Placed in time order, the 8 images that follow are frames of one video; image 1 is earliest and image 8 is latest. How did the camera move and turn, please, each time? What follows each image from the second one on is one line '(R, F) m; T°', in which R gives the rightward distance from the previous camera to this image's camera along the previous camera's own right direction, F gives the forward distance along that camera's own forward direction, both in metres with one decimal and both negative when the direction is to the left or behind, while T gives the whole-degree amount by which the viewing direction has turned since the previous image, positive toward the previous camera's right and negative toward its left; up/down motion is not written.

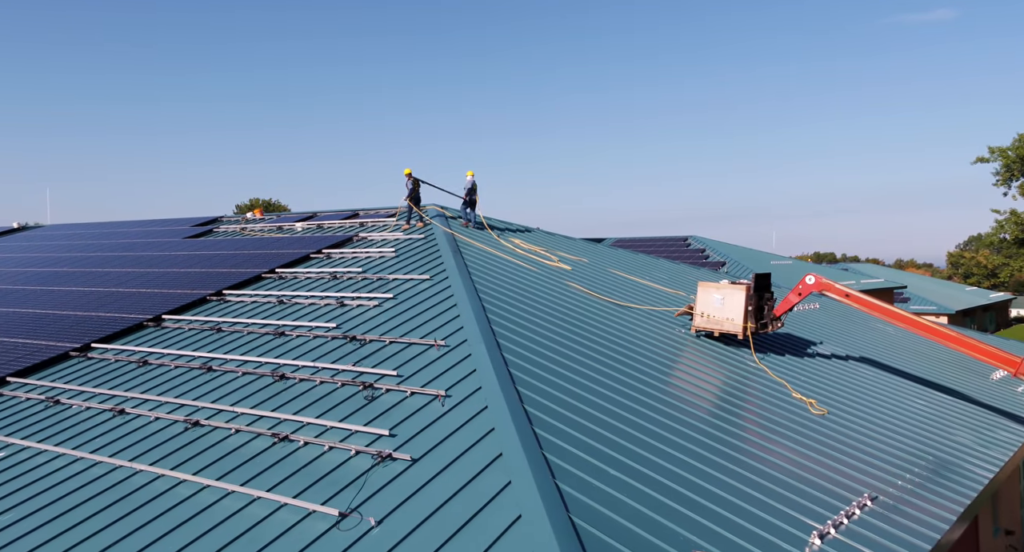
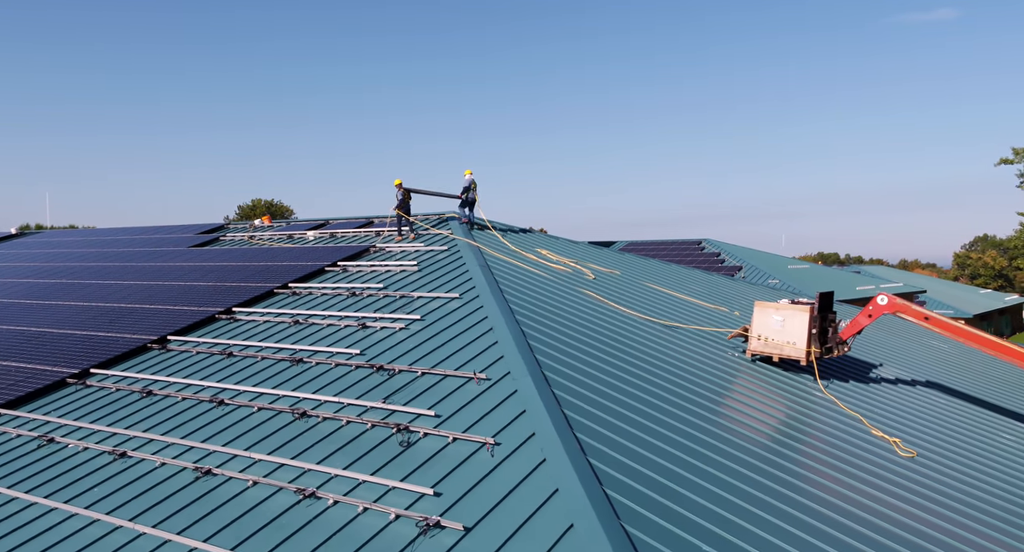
(-0.9, +1.9) m; 0°
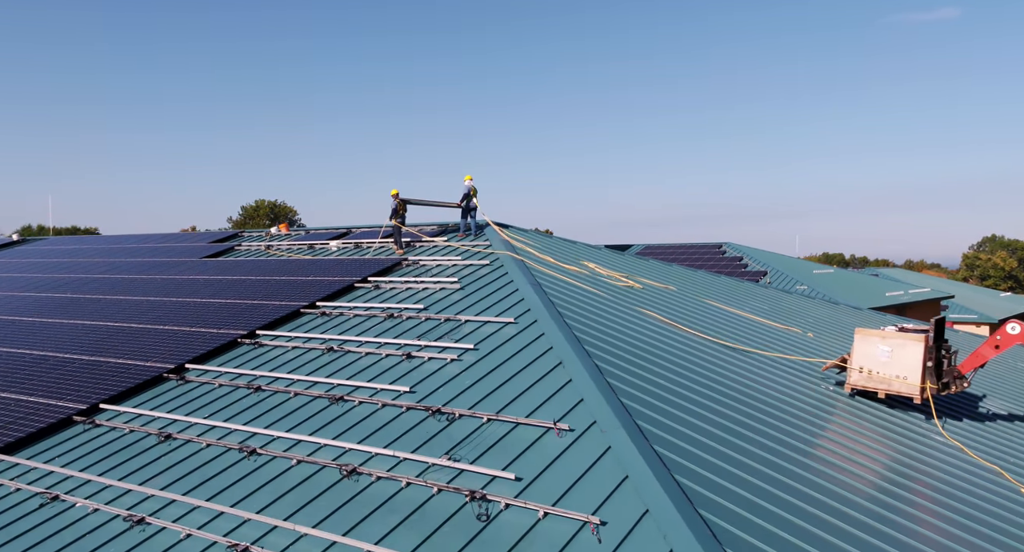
(-1.3, +2.4) m; 0°
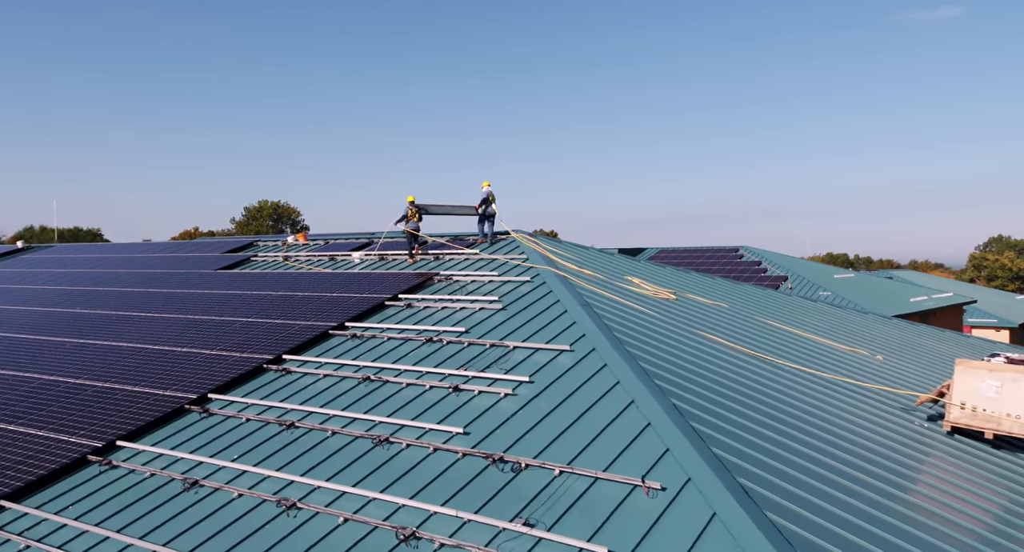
(-1.1, +1.7) m; 0°
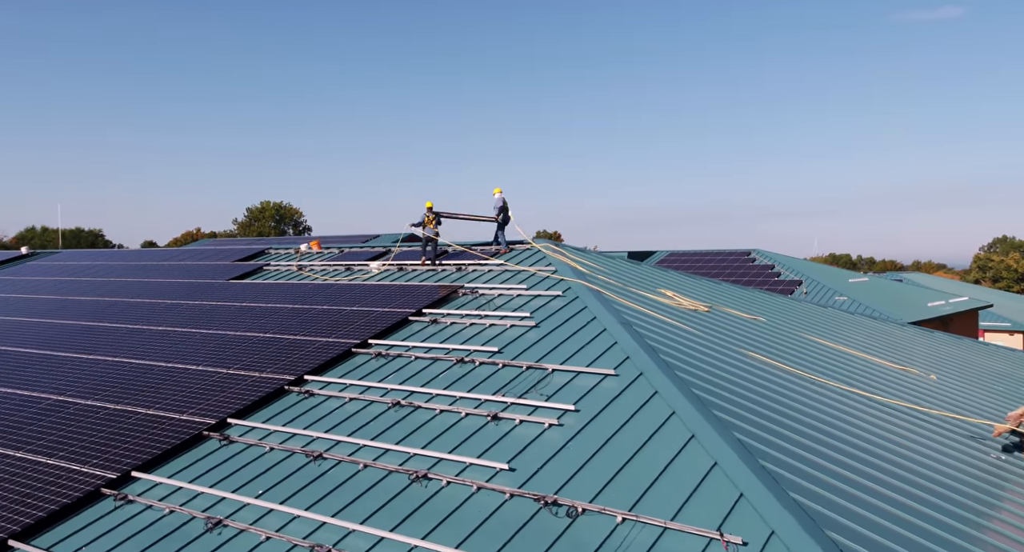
(-0.8, +1.1) m; 0°
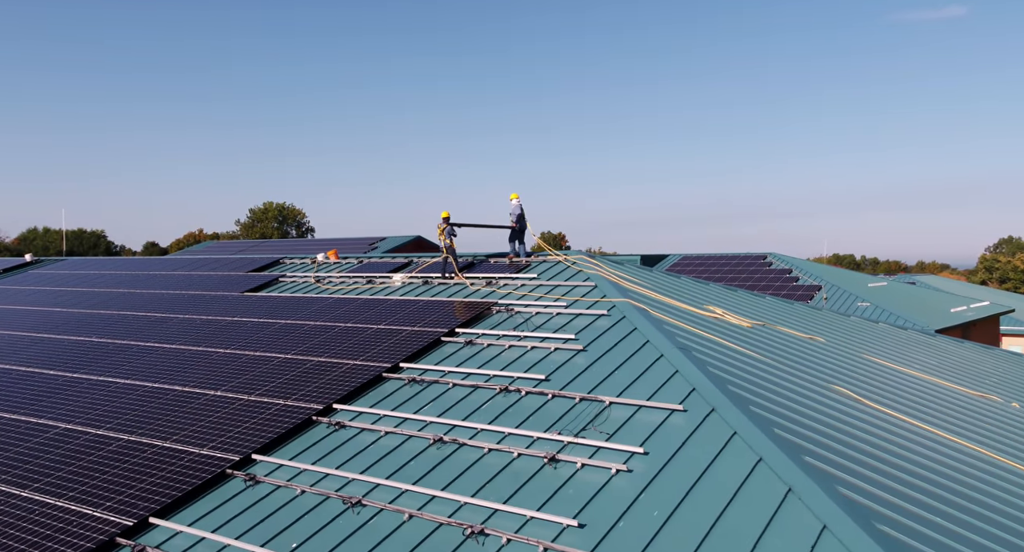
(-1.0, +1.5) m; 0°
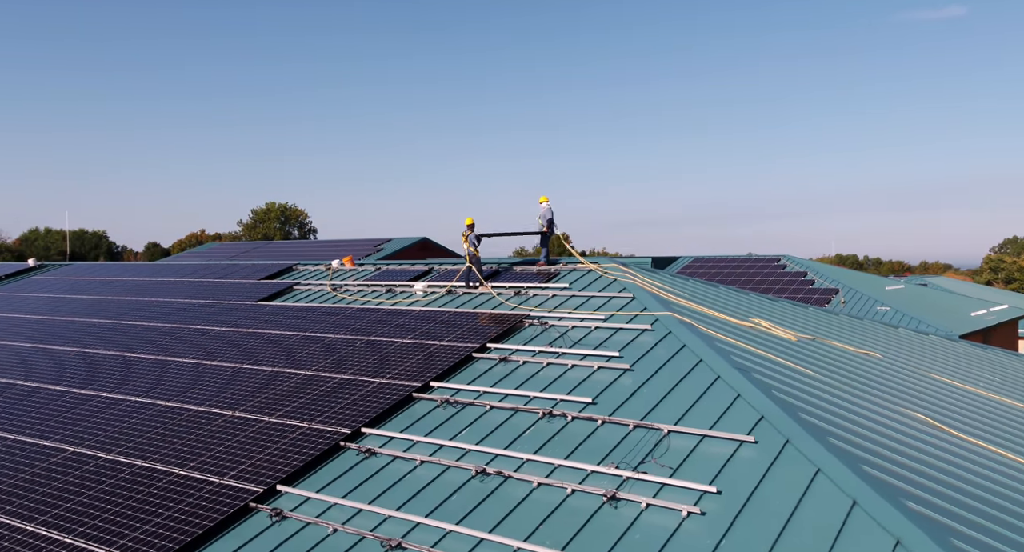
(-0.8, +1.3) m; 0°
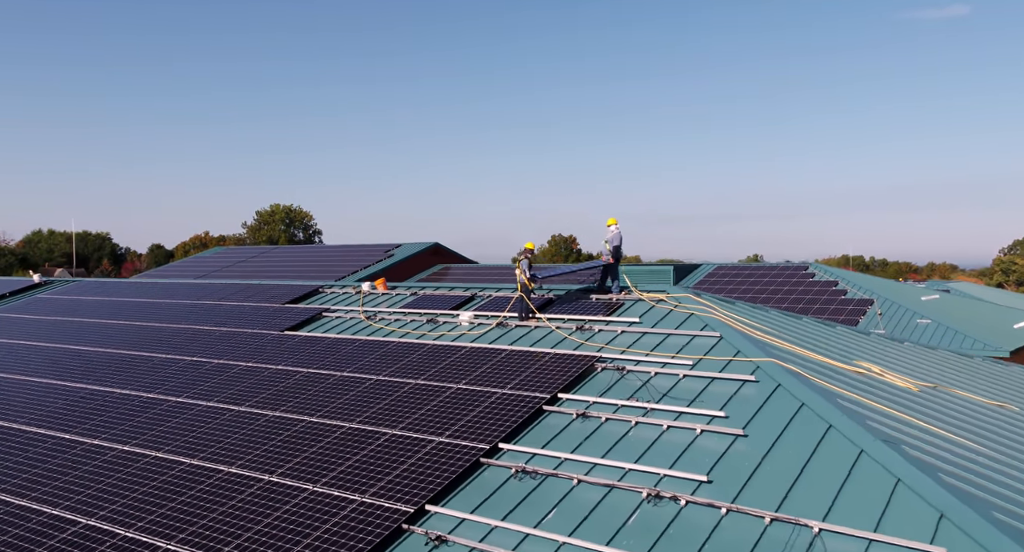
(-1.5, +2.7) m; 0°
